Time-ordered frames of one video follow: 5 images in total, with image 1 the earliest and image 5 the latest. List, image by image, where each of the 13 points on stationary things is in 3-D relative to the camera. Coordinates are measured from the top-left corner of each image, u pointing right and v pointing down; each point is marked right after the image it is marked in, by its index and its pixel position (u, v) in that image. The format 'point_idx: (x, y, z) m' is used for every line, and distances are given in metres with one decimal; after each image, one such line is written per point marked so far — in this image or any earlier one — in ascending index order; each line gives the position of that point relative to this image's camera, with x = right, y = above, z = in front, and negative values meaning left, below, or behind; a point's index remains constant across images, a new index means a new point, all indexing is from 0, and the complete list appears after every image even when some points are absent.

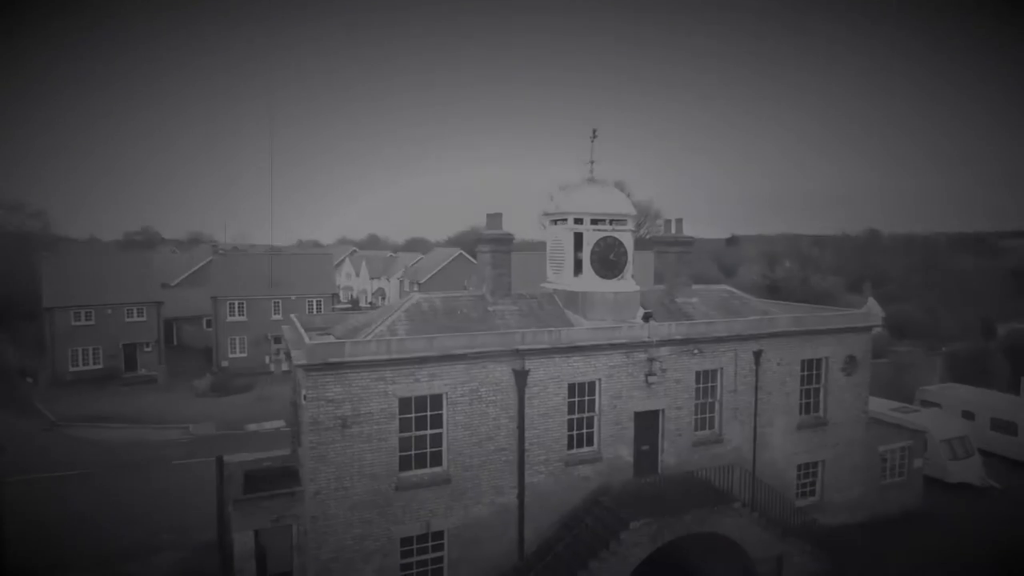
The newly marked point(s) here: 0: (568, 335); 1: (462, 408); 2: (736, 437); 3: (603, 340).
0: (+1.6, -1.3, +16.1) m
1: (-1.3, -3.2, +15.1) m
2: (+7.4, -4.9, +18.6) m
3: (+2.6, -1.5, +16.5) m
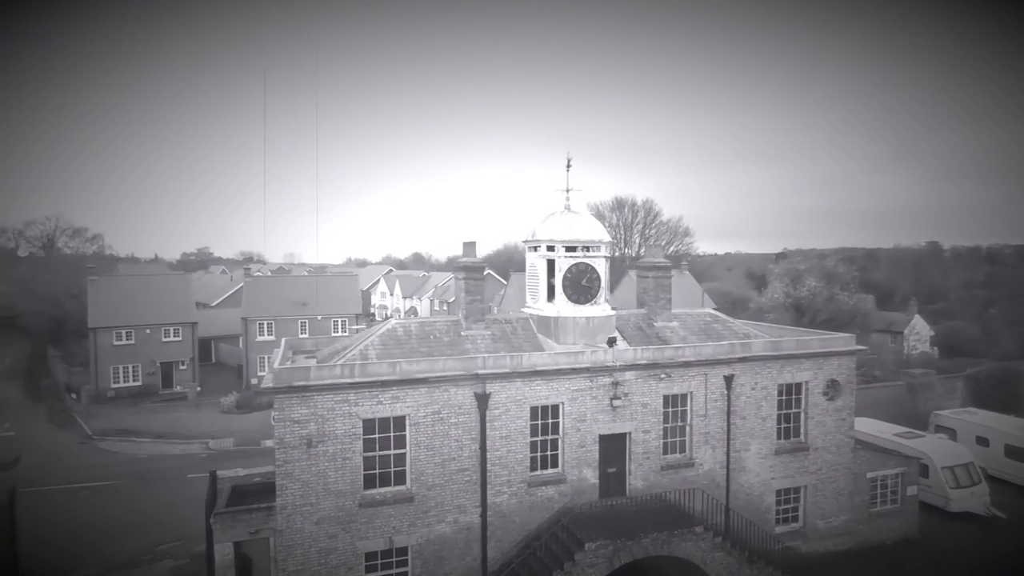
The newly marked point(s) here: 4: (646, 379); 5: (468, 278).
0: (+0.5, -2.1, +16.8) m
1: (-2.5, -4.0, +15.9) m
2: (+6.5, -5.7, +18.7) m
3: (+1.6, -2.3, +17.1) m
4: (+4.2, -2.9, +17.9) m
5: (-1.5, +0.4, +19.3) m
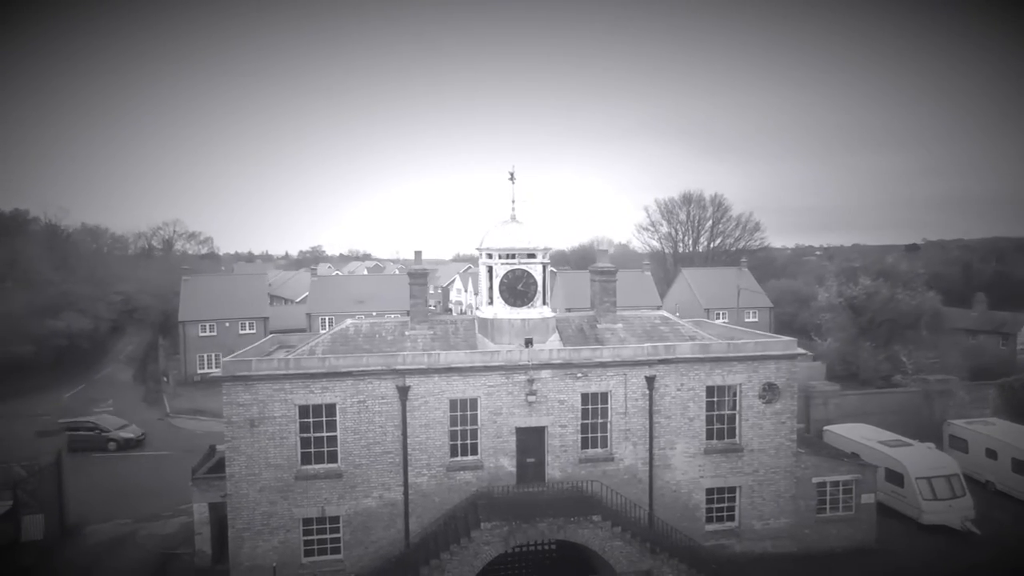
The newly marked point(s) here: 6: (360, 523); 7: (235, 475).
0: (-2.2, -2.3, +18.8) m
1: (-5.2, -4.2, +18.4) m
2: (+4.1, -5.9, +19.7) m
3: (-1.1, -2.5, +18.9) m
4: (+1.7, -3.0, +19.3) m
5: (-3.7, +0.2, +21.5) m
6: (-5.0, -7.7, +18.6) m
7: (-8.8, -6.0, +18.0) m
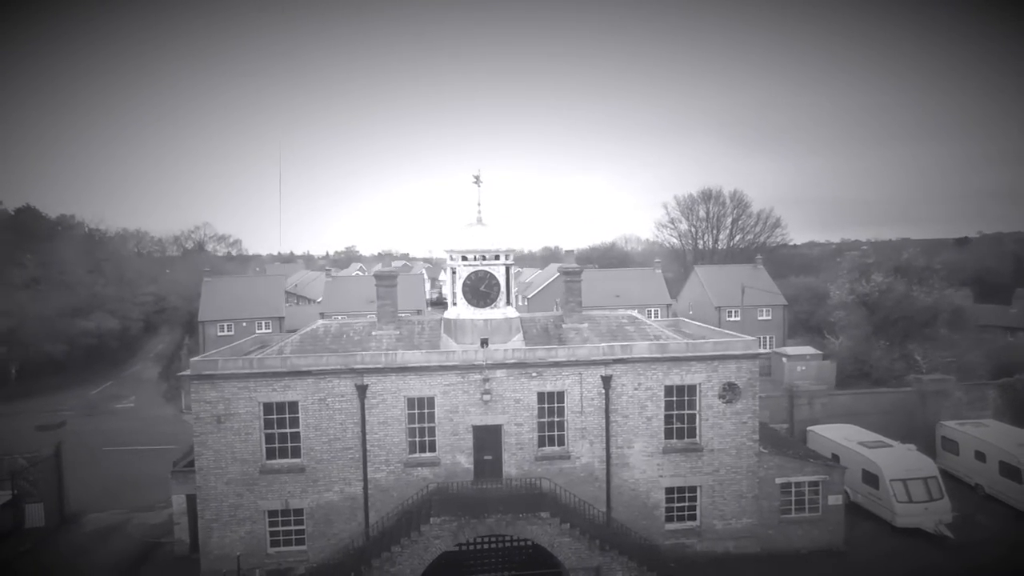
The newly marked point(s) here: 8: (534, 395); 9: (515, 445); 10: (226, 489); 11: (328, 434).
0: (-3.7, -2.4, +19.4) m
1: (-6.8, -4.3, +19.2) m
2: (+2.6, -5.9, +20.0) m
3: (-2.6, -2.6, +19.5) m
4: (+0.2, -3.1, +19.7) m
5: (-5.1, +0.1, +22.2) m
6: (-6.5, -7.8, +19.3) m
7: (-10.3, -6.1, +19.0) m
8: (+0.8, -3.7, +19.8) m
9: (+0.1, -5.5, +19.8) m
10: (-9.7, -6.8, +19.1) m
11: (-6.3, -5.0, +19.3) m
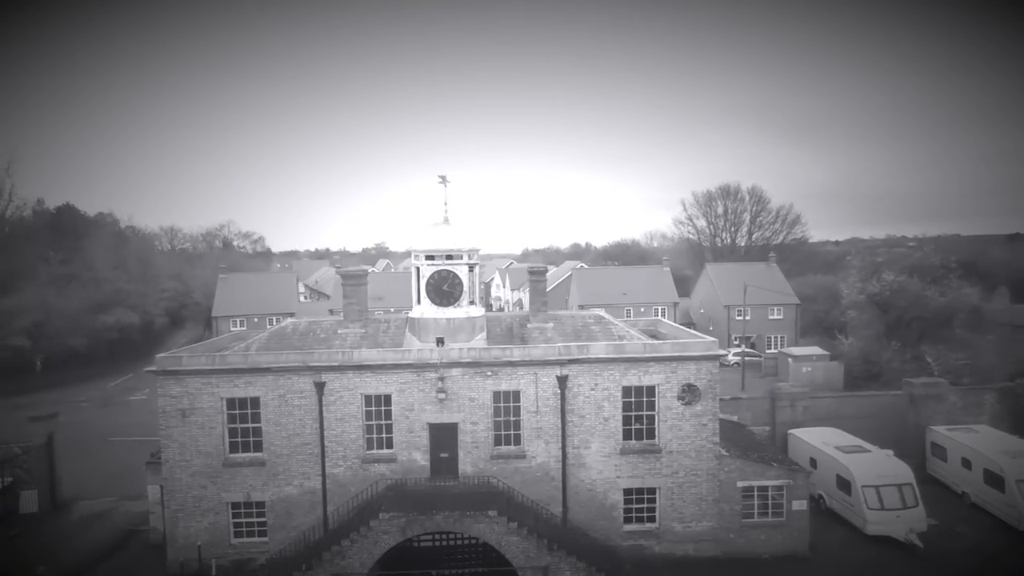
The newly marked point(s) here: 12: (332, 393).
0: (-5.3, -2.4, +19.7) m
1: (-8.4, -4.2, +19.8) m
2: (+1.0, -5.9, +20.1) m
3: (-4.2, -2.5, +19.8) m
4: (-1.4, -3.1, +19.9) m
5: (-6.5, +0.2, +22.7) m
6: (-8.1, -7.8, +19.9) m
7: (-11.9, -6.0, +19.7) m
8: (-0.8, -3.7, +19.9) m
9: (-1.5, -5.5, +20.0) m
10: (-11.3, -6.7, +19.8) m
11: (-7.9, -5.0, +19.8) m
12: (-6.3, -3.7, +19.8) m
